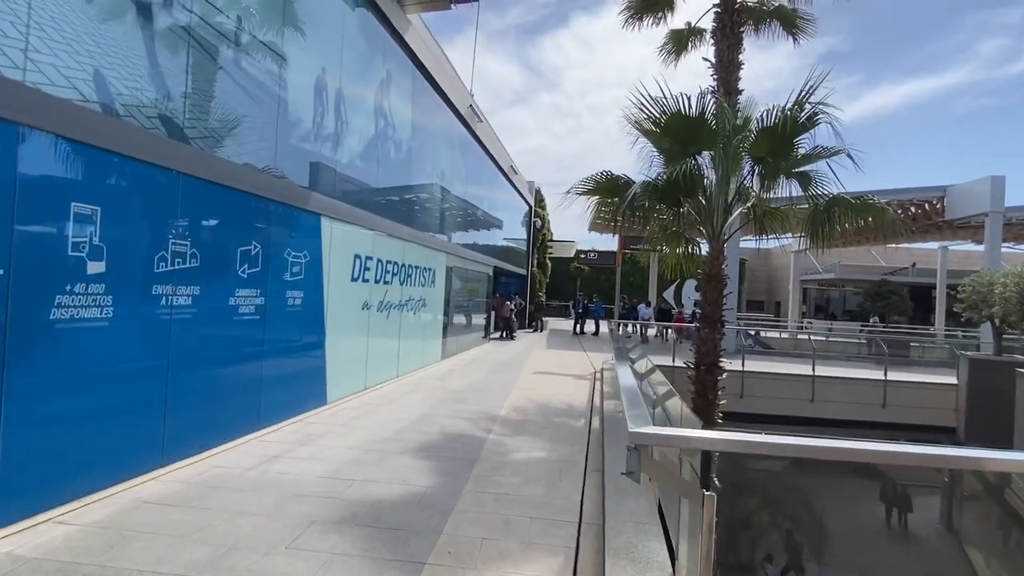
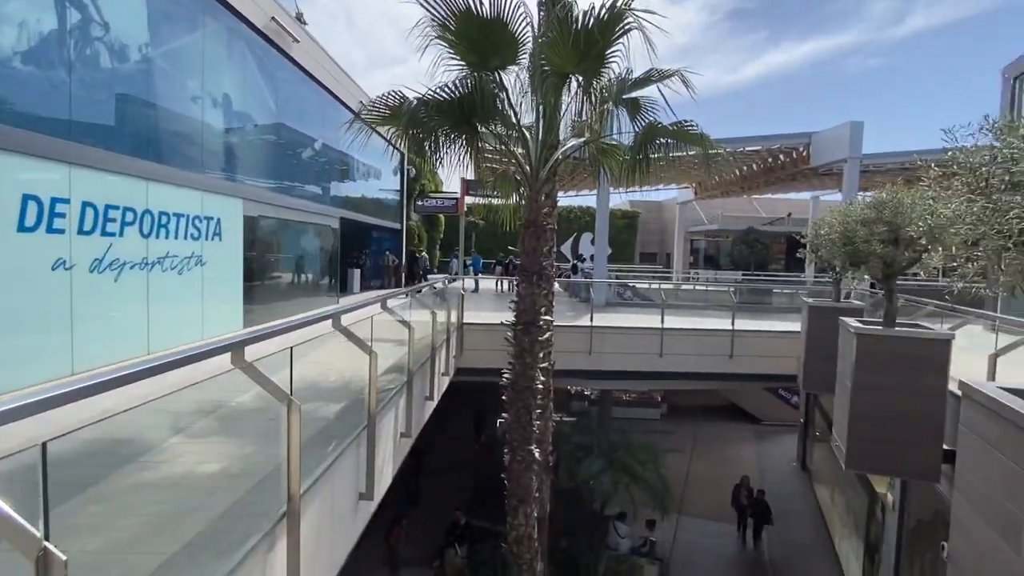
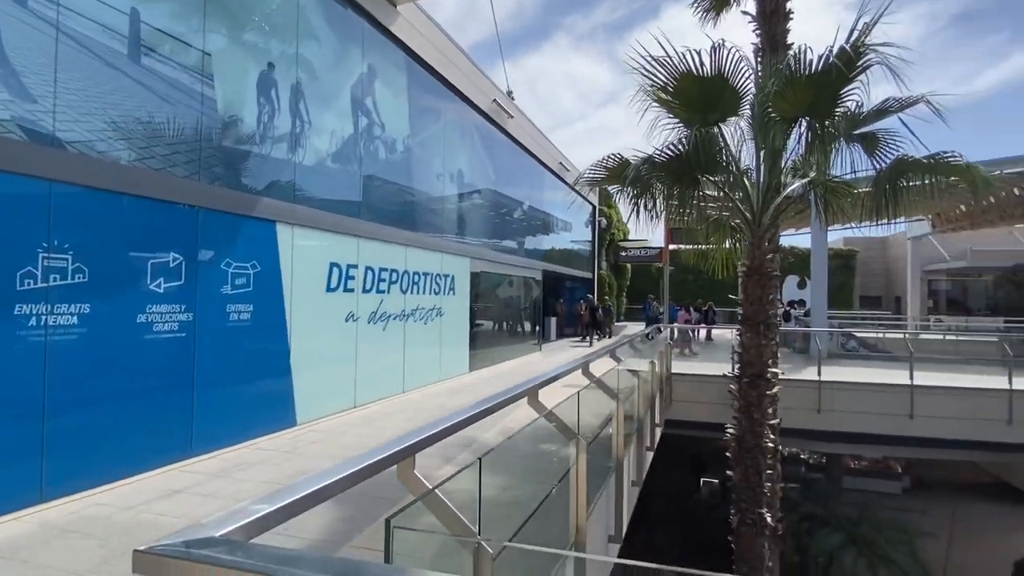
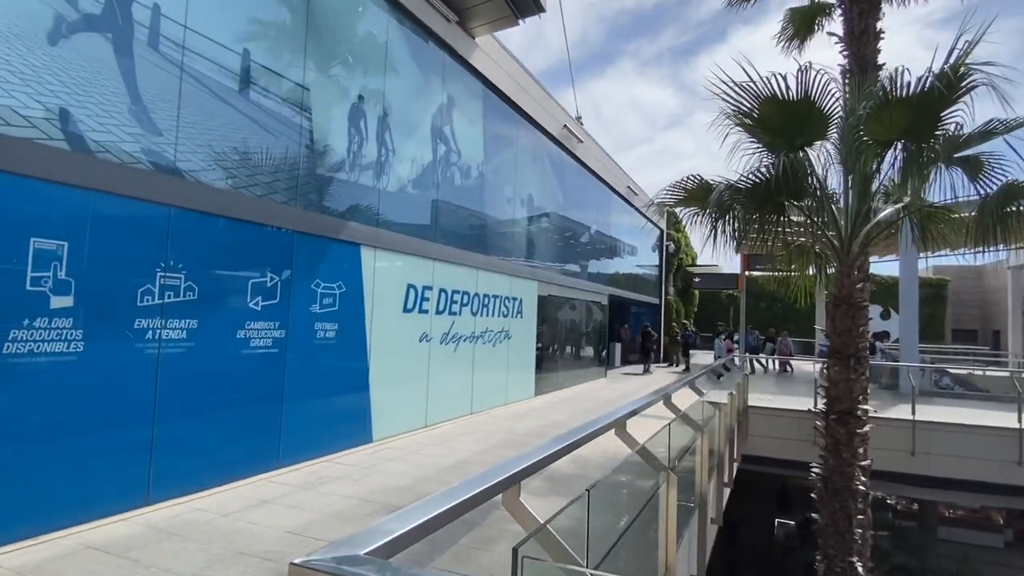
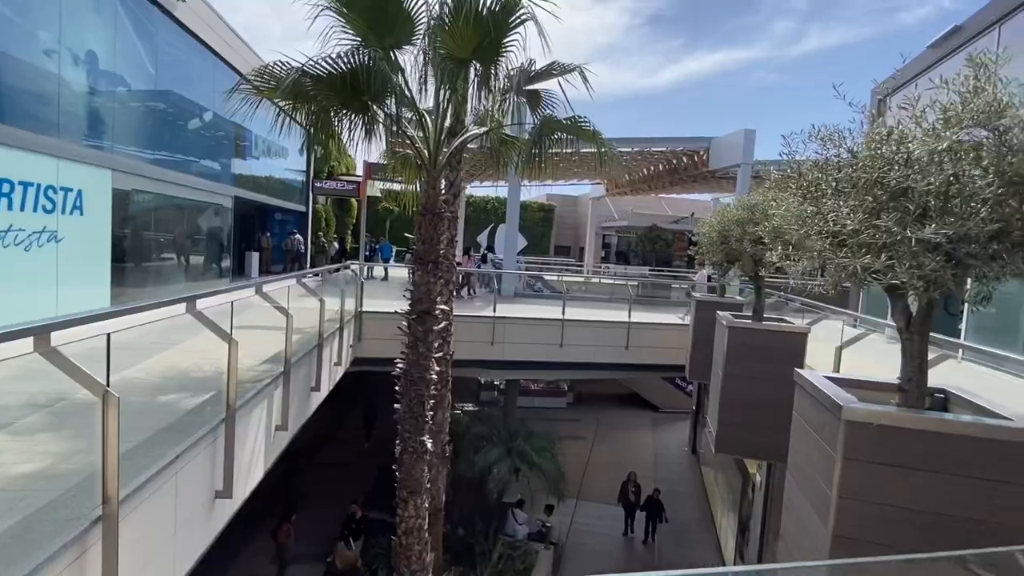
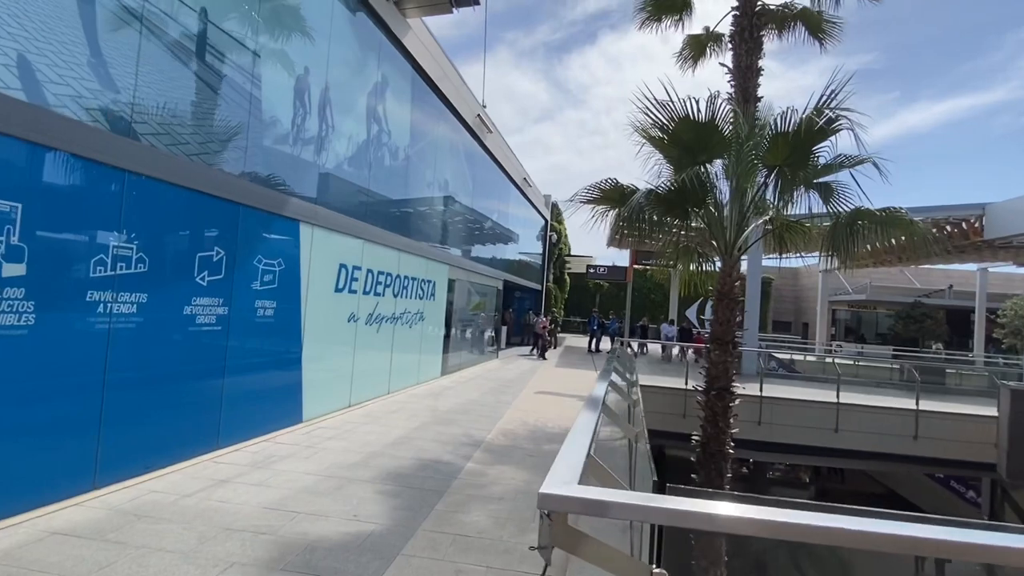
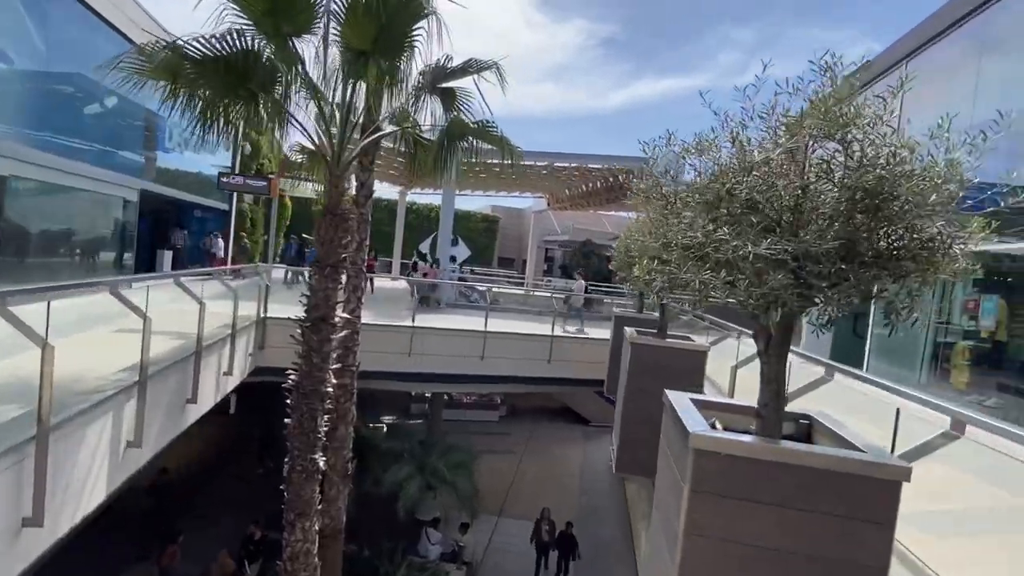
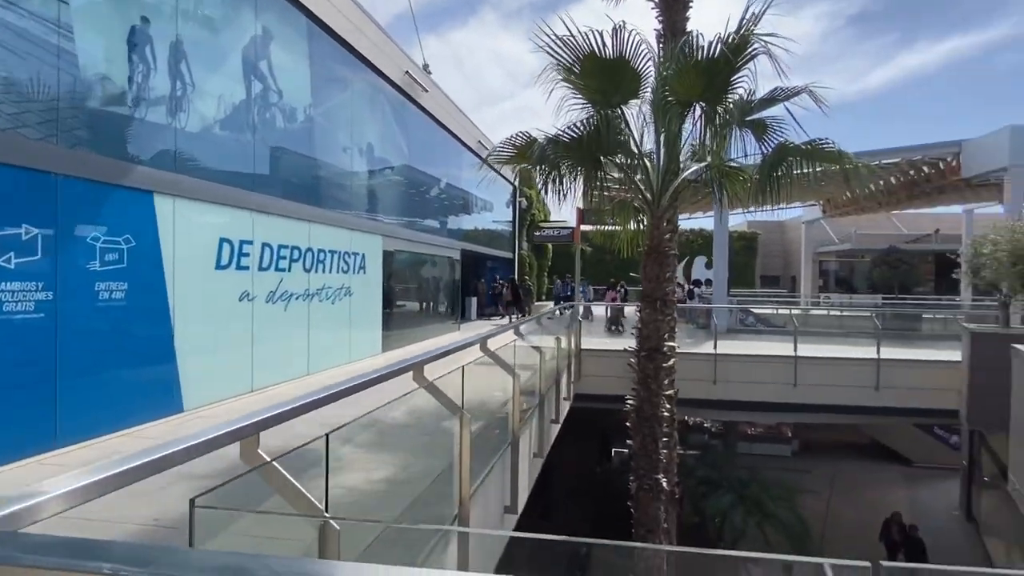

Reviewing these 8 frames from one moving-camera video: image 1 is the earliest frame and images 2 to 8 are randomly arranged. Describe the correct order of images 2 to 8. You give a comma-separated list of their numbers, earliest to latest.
6, 4, 3, 8, 2, 5, 7
